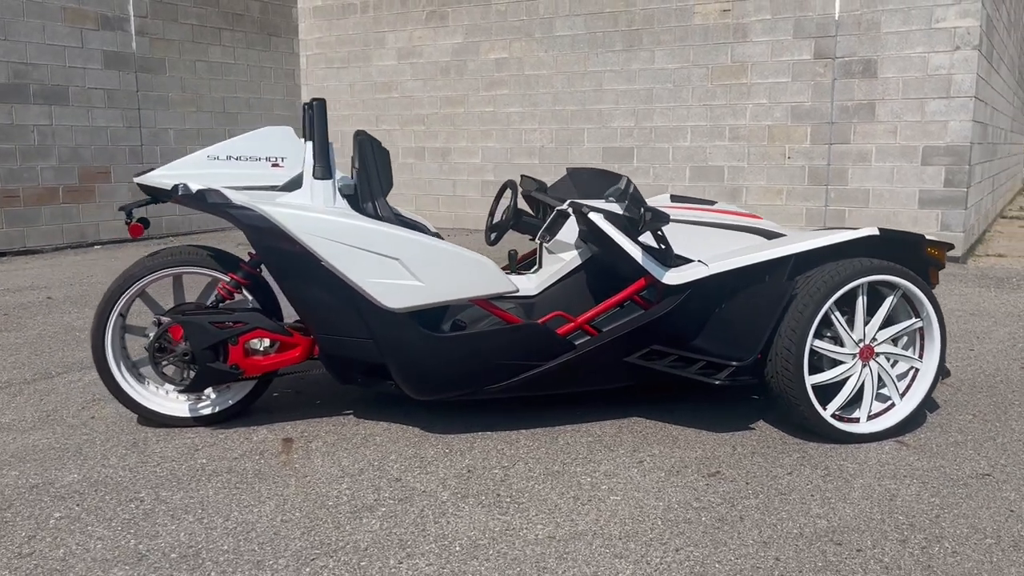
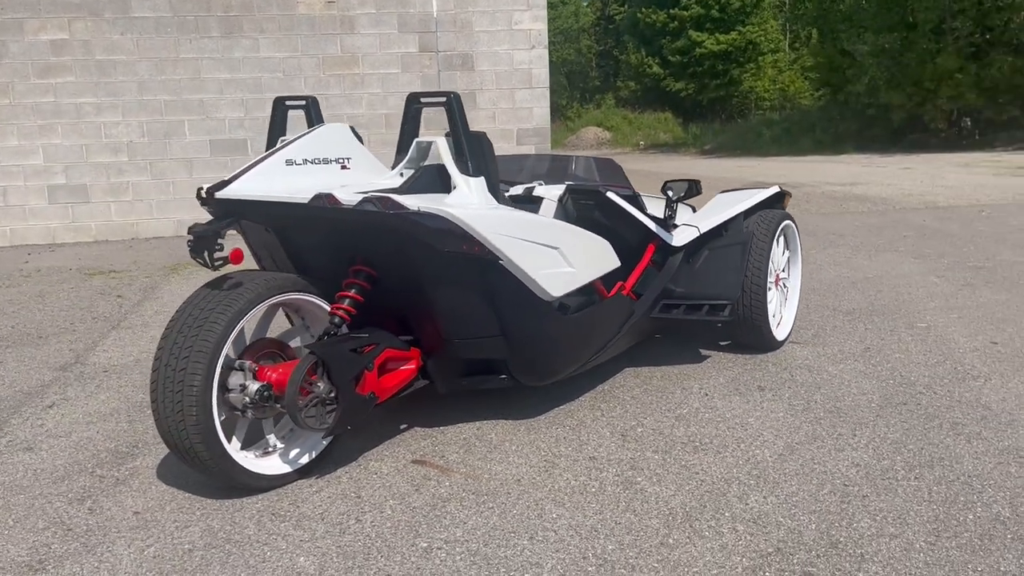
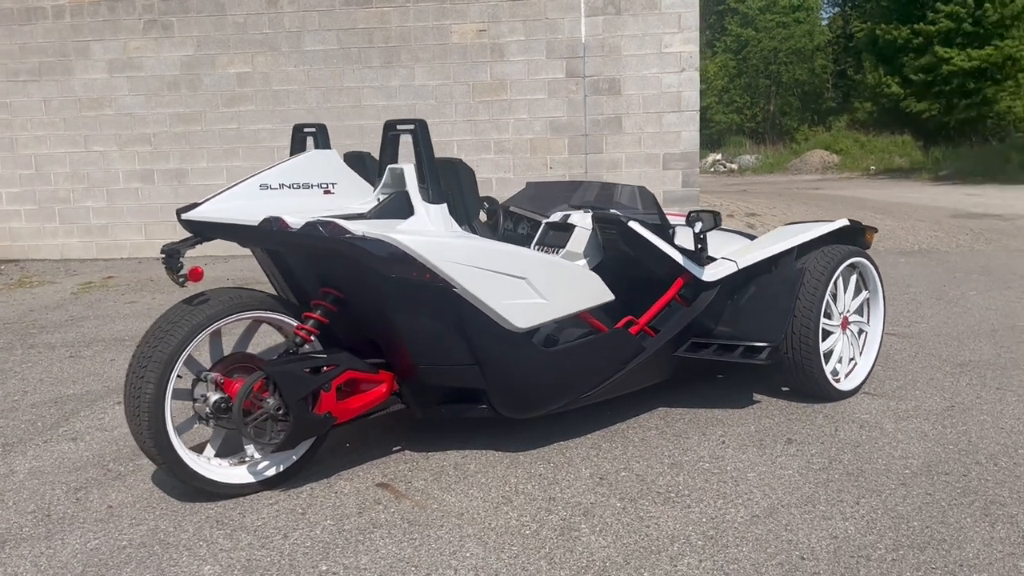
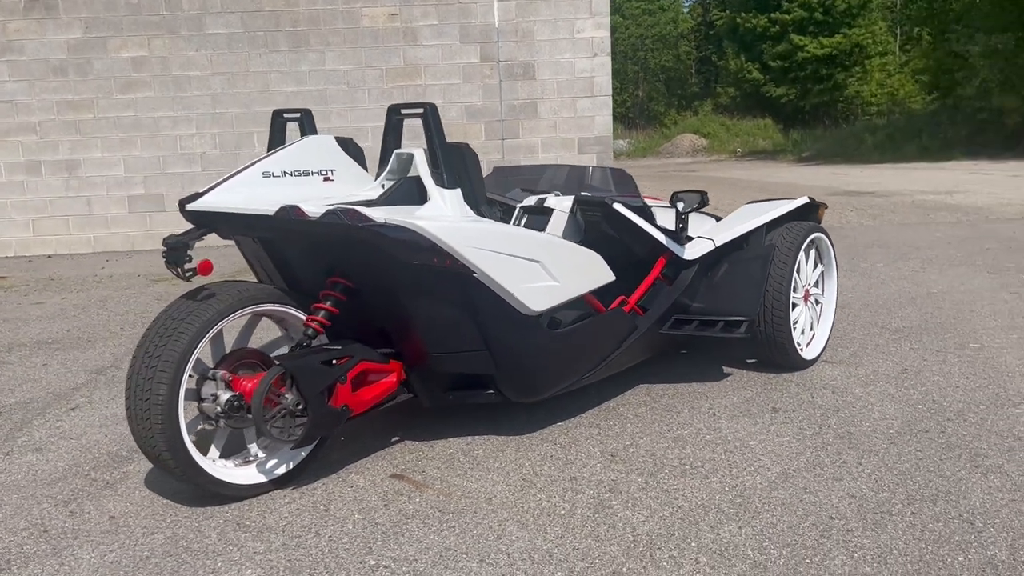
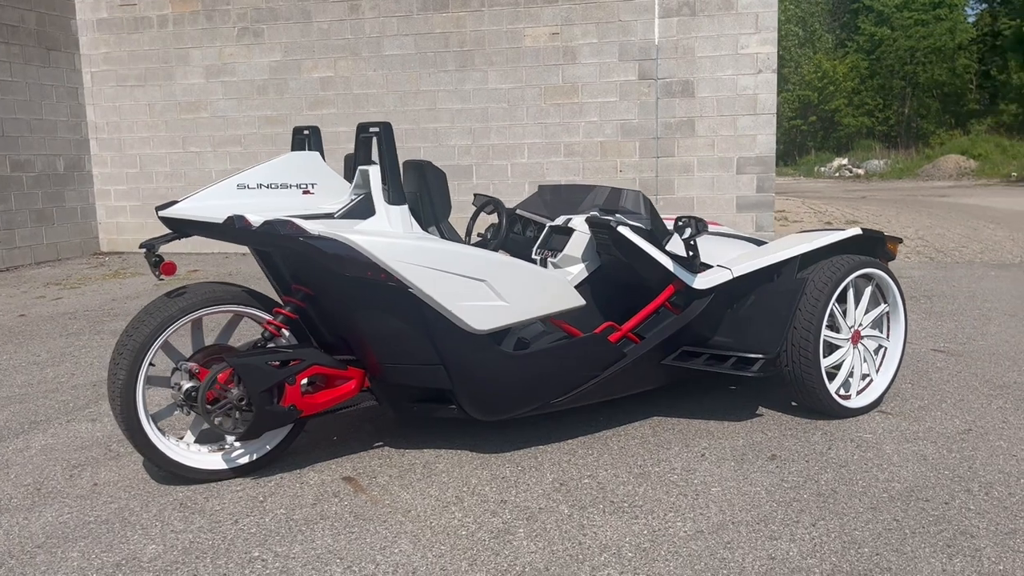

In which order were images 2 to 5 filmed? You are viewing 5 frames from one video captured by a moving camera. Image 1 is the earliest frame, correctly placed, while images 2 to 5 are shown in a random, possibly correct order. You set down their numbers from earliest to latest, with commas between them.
5, 3, 4, 2
